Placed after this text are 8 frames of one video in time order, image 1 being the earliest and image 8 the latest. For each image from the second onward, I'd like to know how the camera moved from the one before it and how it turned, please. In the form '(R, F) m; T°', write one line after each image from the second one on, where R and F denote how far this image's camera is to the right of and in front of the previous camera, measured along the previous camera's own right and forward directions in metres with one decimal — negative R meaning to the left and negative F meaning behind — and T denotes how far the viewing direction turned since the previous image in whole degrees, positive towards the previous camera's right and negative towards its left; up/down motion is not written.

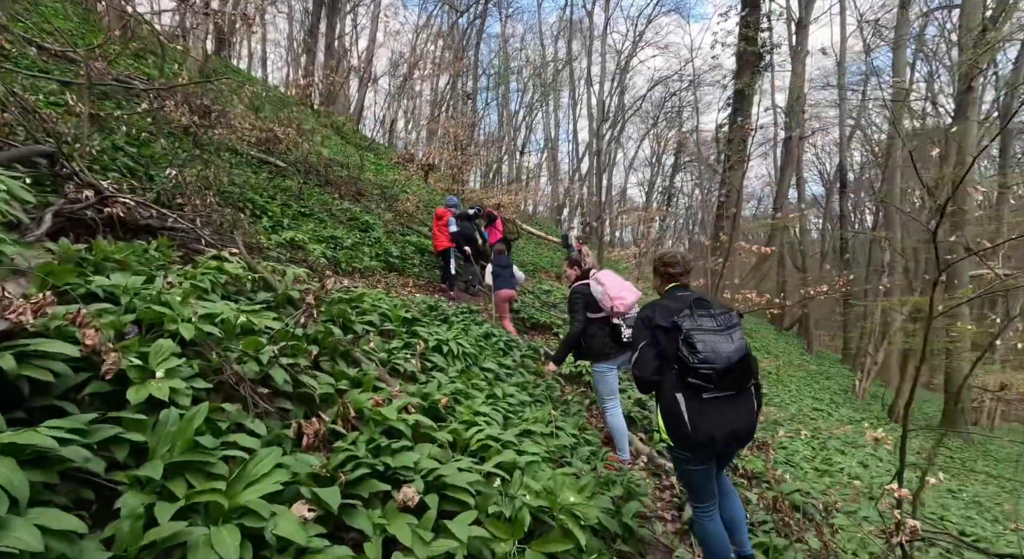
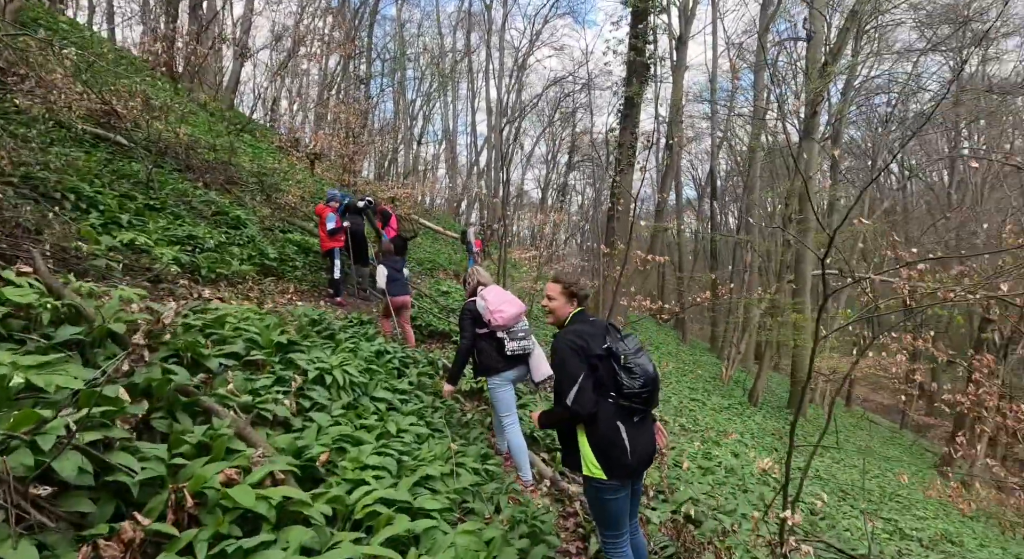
(0.0, +0.4) m; +11°
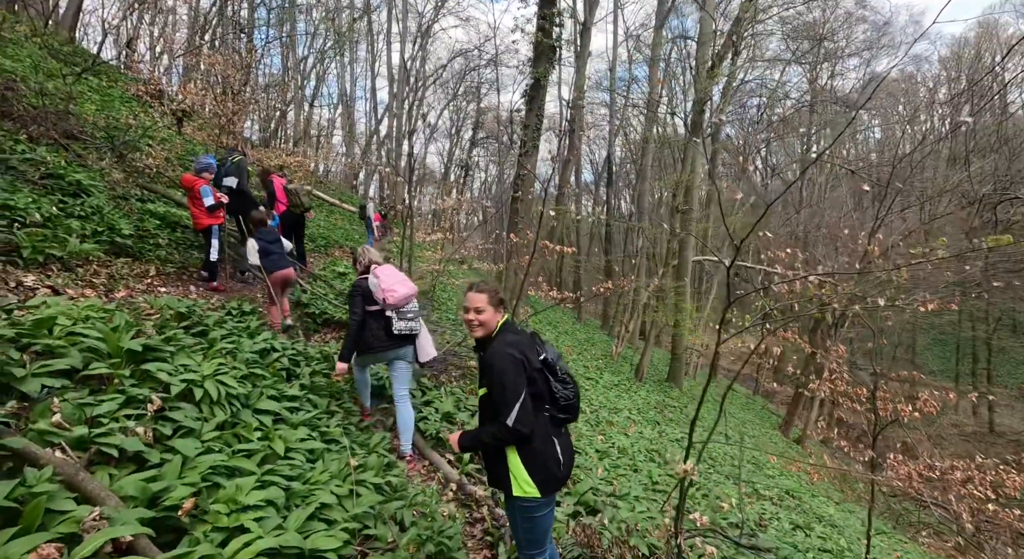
(-0.1, +0.3) m; +11°
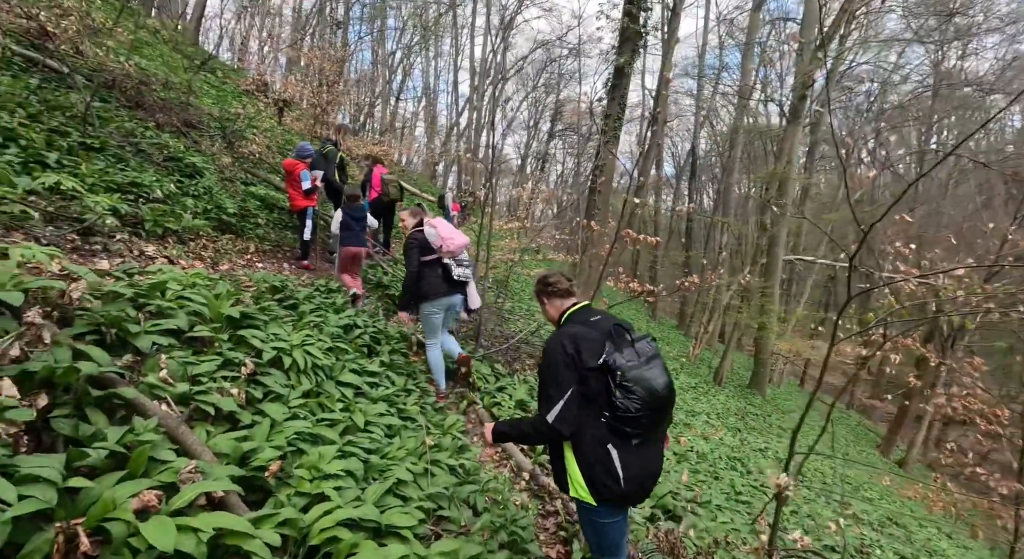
(-0.1, +0.1) m; -8°
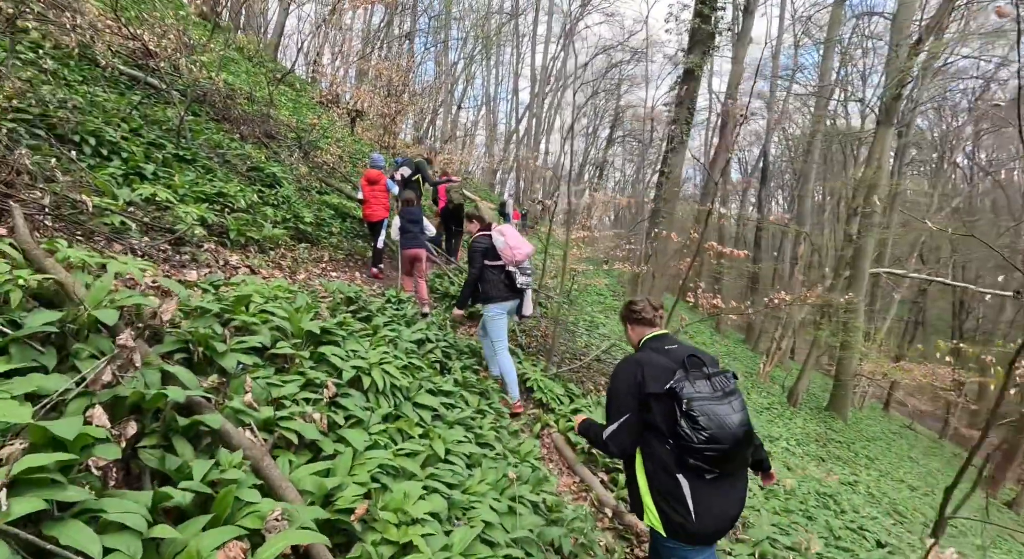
(-0.2, +0.2) m; -6°
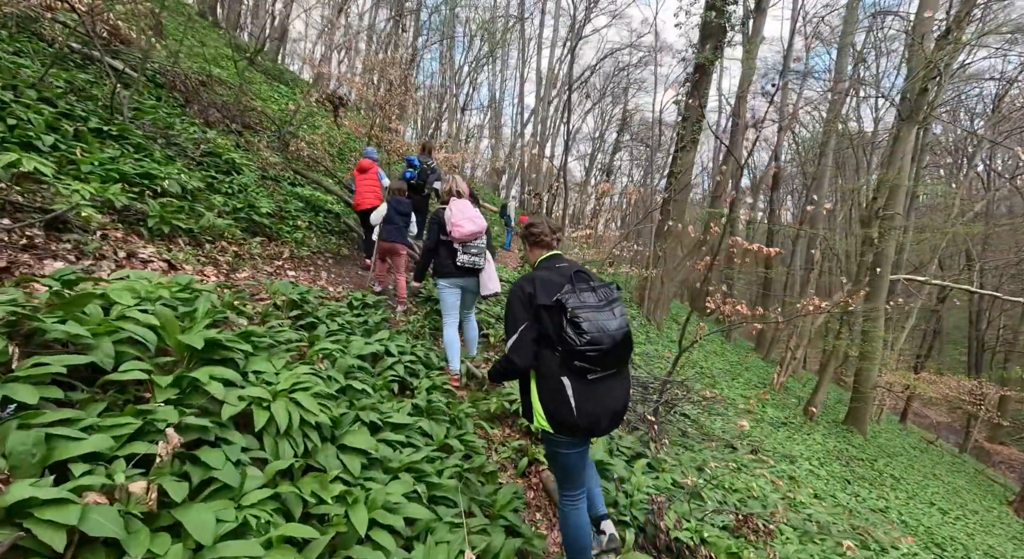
(+0.2, +0.9) m; -1°
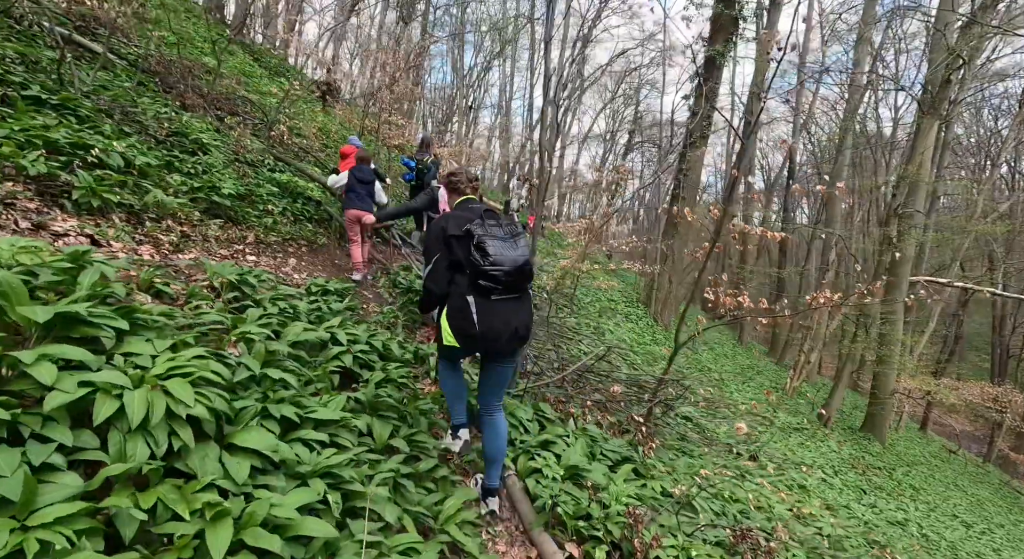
(+0.3, +0.5) m; -1°
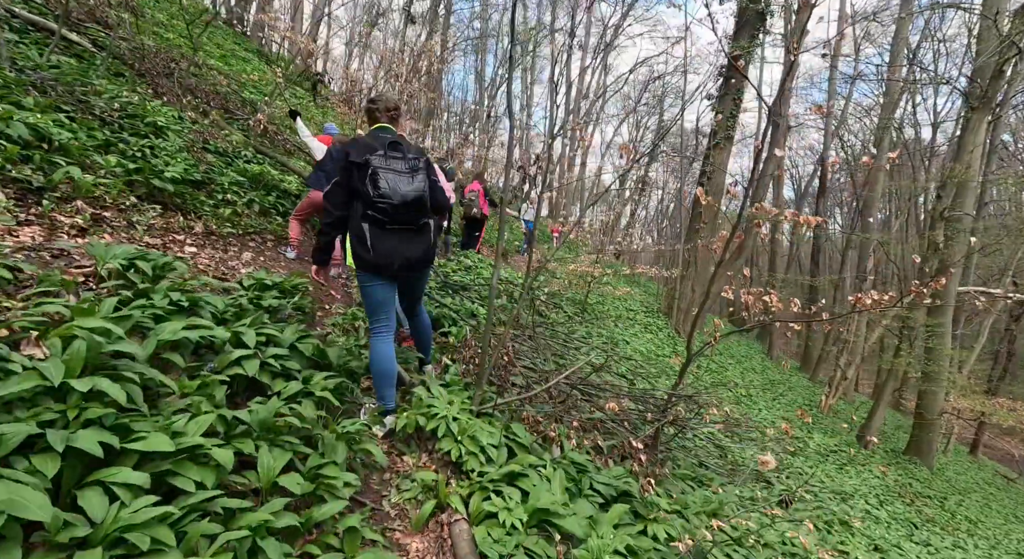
(+0.4, +0.8) m; -3°
